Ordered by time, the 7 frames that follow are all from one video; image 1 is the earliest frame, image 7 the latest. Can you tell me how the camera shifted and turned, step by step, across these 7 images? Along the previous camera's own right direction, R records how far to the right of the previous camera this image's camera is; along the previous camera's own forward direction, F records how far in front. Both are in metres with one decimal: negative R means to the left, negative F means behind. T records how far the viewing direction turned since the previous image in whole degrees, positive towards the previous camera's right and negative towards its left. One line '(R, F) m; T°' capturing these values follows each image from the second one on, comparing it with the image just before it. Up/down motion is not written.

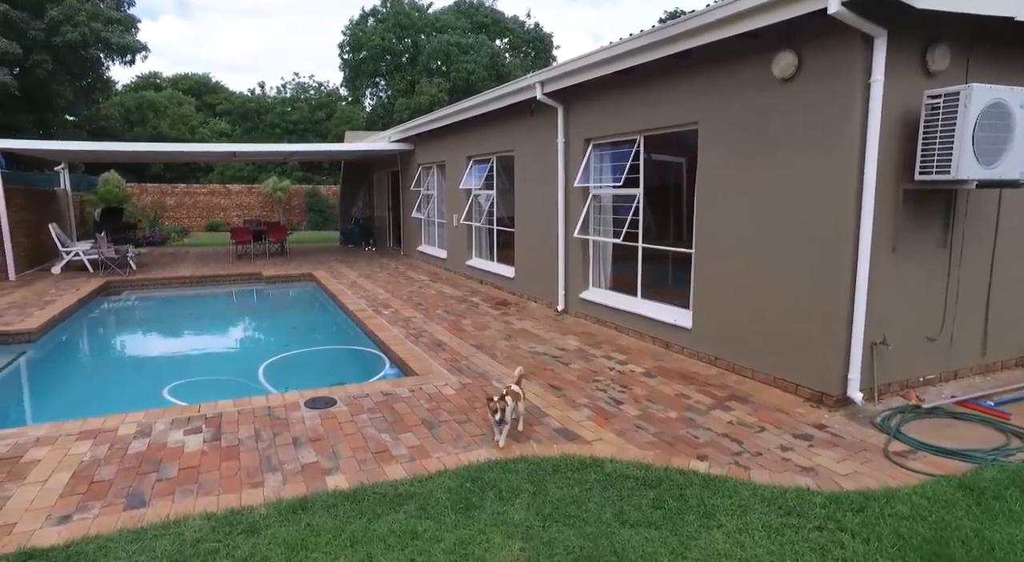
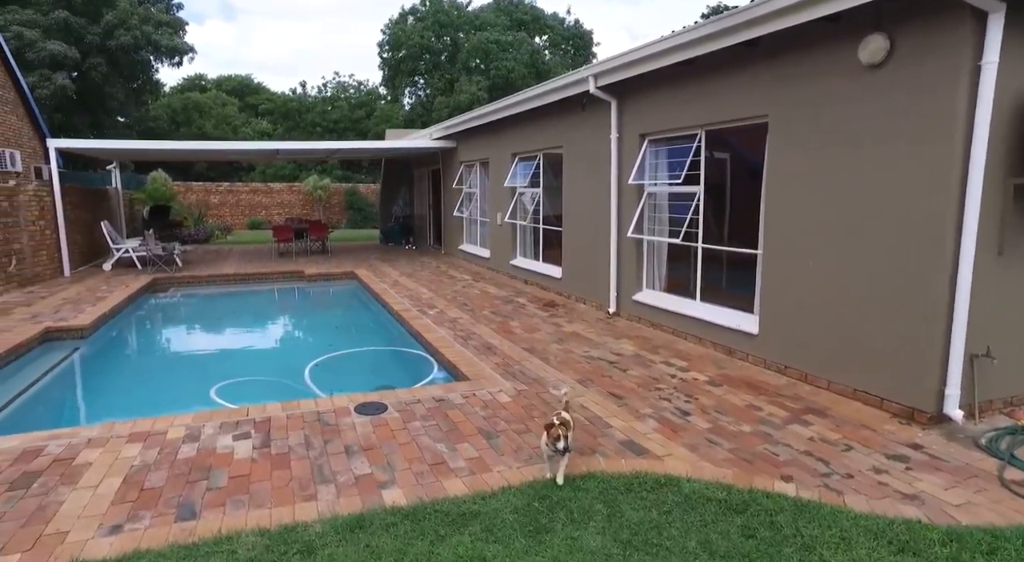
(-0.2, +0.2) m; -3°
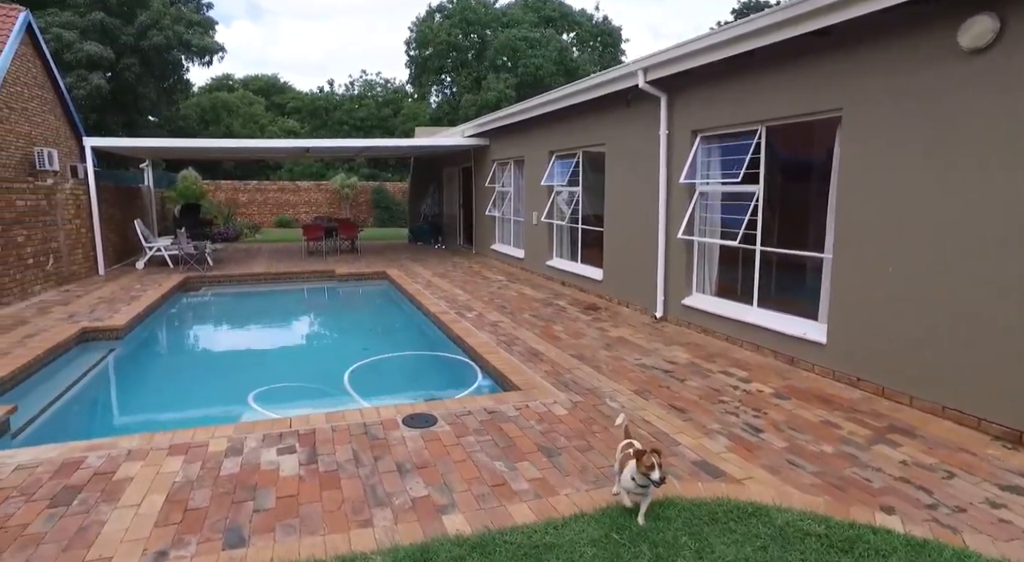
(-0.2, +0.3) m; -2°
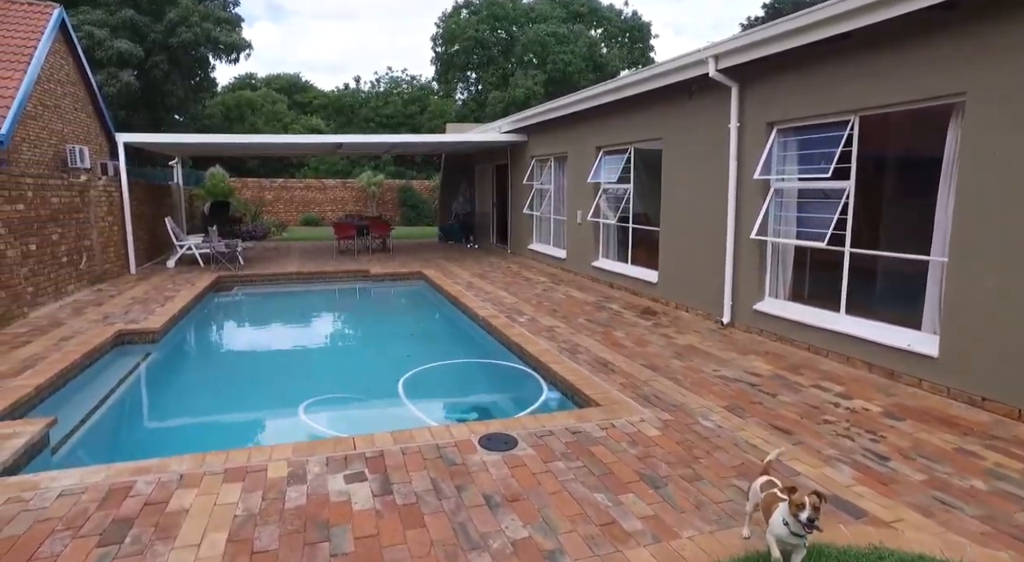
(-0.4, +0.4) m; -2°
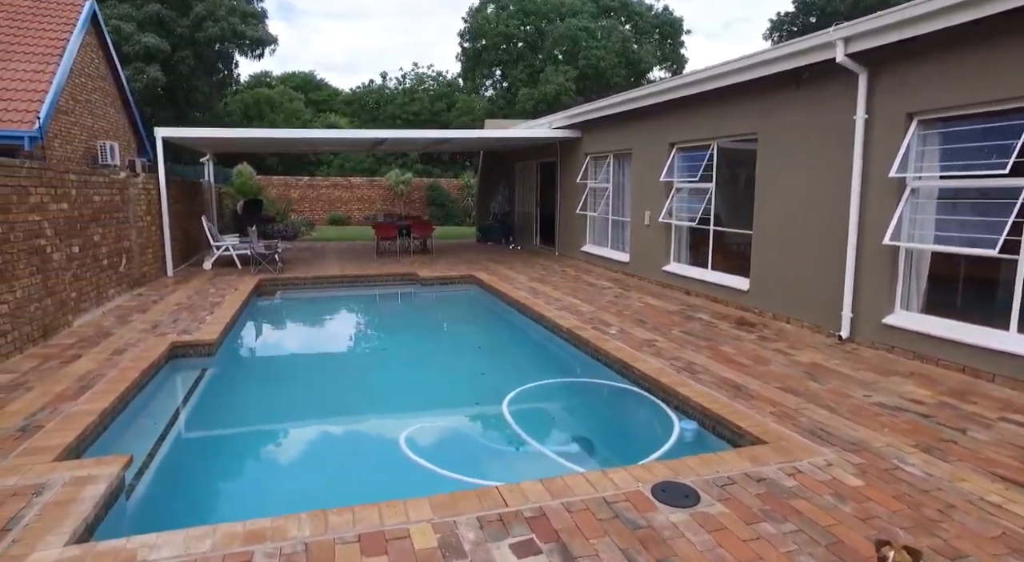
(-0.8, +0.6) m; -1°
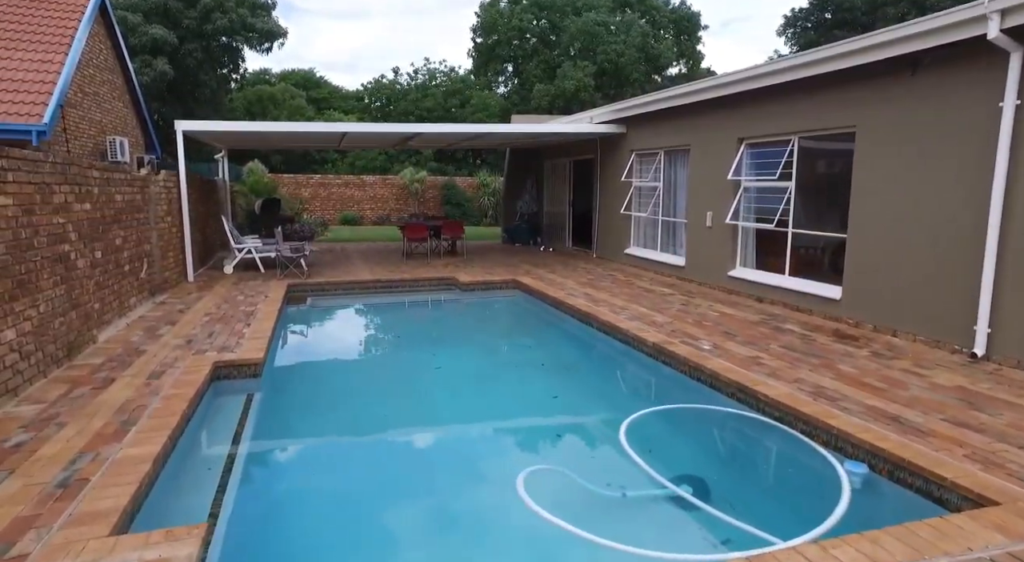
(-0.8, +0.7) m; 0°
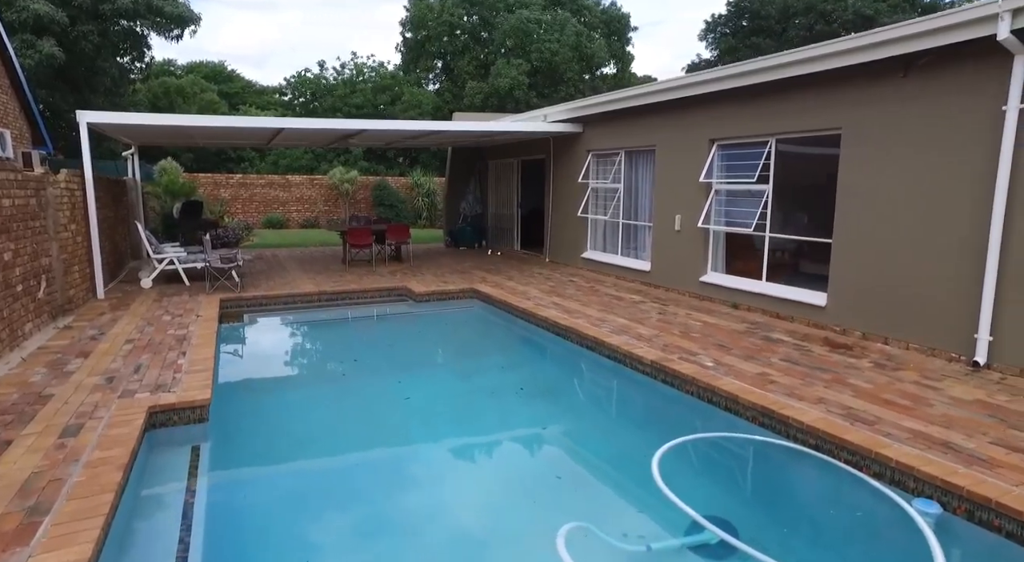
(-0.5, +0.7) m; +7°
